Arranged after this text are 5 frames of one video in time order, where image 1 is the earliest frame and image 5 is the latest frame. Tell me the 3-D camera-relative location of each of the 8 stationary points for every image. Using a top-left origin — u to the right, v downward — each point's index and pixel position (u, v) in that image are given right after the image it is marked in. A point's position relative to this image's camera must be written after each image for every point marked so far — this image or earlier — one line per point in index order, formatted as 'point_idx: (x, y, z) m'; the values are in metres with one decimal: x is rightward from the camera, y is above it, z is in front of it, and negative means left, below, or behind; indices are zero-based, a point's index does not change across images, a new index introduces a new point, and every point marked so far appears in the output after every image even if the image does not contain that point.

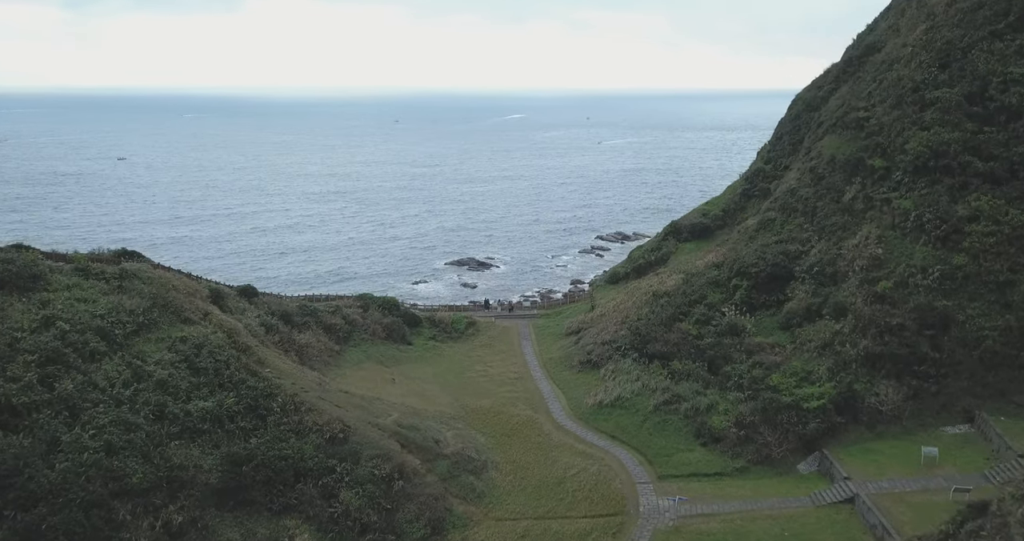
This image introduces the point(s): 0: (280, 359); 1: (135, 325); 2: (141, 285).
0: (-6.5, -2.5, +19.0) m
1: (-9.4, -1.3, +16.8) m
2: (-10.2, -0.3, +18.5) m
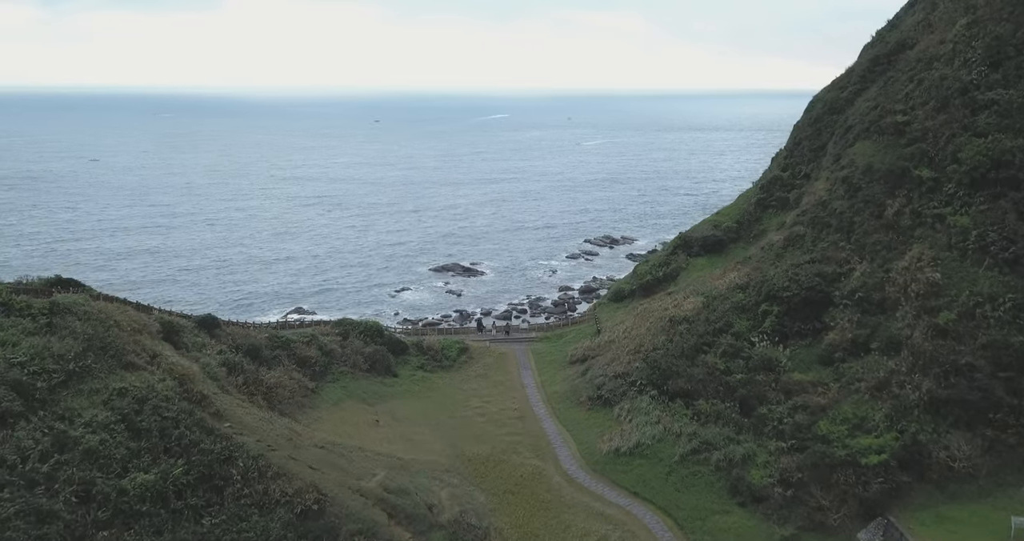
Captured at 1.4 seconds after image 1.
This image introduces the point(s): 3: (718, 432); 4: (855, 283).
0: (-6.3, -3.3, +16.1) m
1: (-9.2, -2.1, +13.8) m
2: (-10.0, -1.1, +15.4) m
3: (+5.4, -4.2, +17.6) m
4: (+9.6, -0.4, +18.8) m
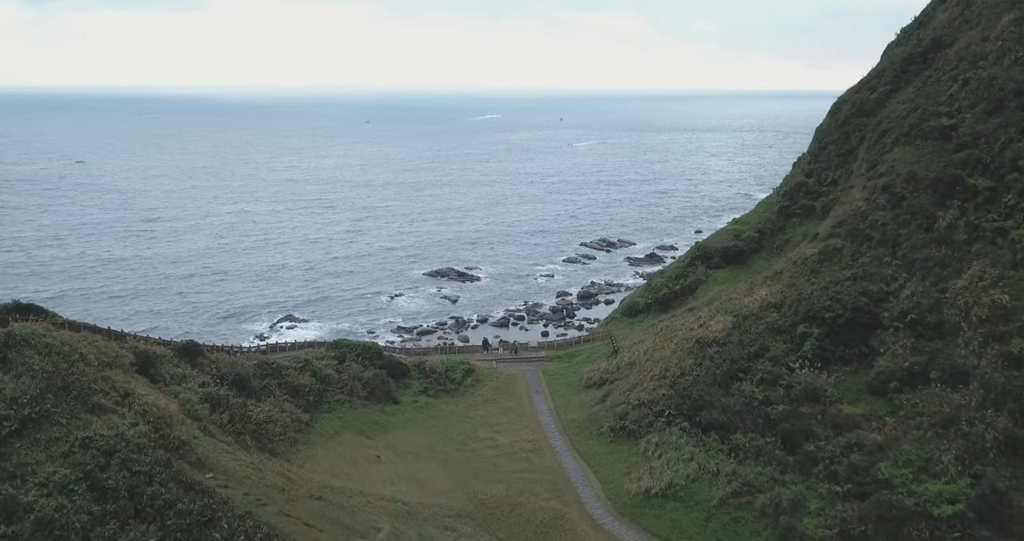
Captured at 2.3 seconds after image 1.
0: (-5.9, -3.8, +14.1) m
1: (-8.7, -2.7, +11.8) m
2: (-9.6, -1.7, +13.4) m
3: (+5.8, -4.7, +15.8) m
4: (+10.0, -0.8, +17.1) m
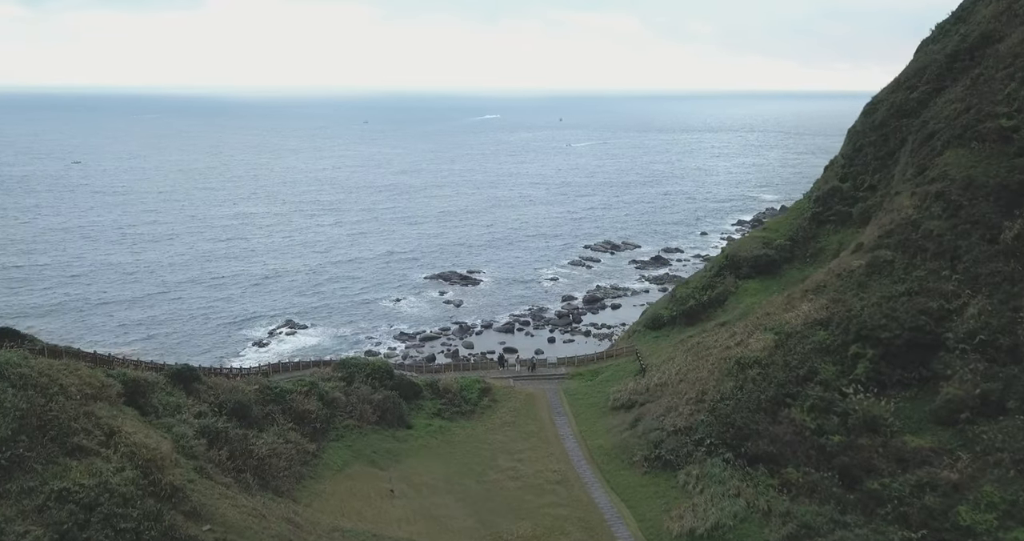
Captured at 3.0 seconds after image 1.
0: (-5.2, -4.2, +12.5) m
1: (-8.0, -3.1, +10.2) m
2: (-8.9, -2.1, +11.8) m
3: (+6.5, -5.1, +14.2) m
4: (+10.6, -1.2, +15.5) m
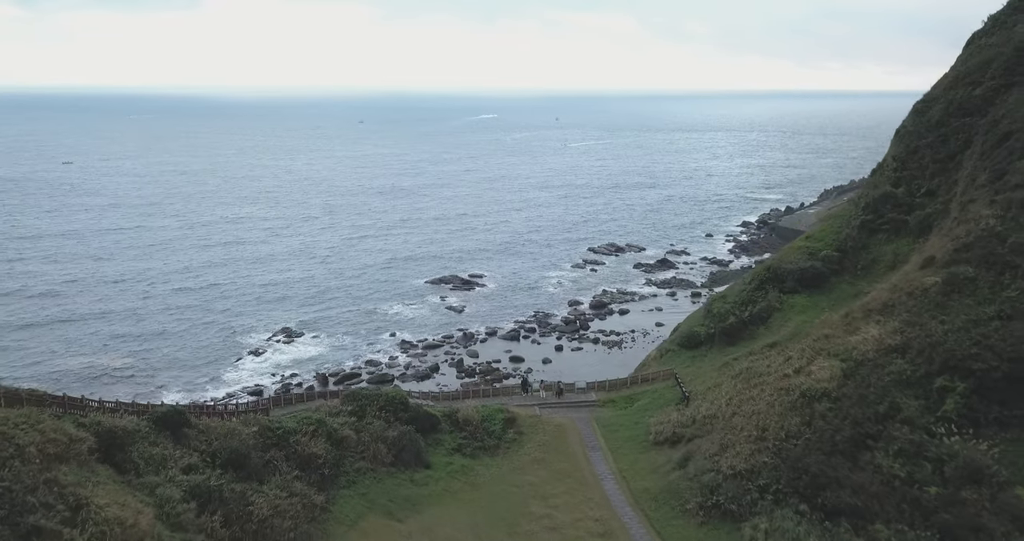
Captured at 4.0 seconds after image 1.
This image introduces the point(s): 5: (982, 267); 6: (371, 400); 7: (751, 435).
0: (-4.4, -4.7, +10.3) m
1: (-7.2, -3.6, +8.0) m
2: (-8.1, -2.6, +9.6) m
3: (+7.3, -5.6, +12.1) m
4: (+11.5, -1.7, +13.4) m
5: (+11.5, +0.1, +16.5) m
6: (-3.8, -3.4, +18.1) m
7: (+5.7, -3.9, +16.2) m
